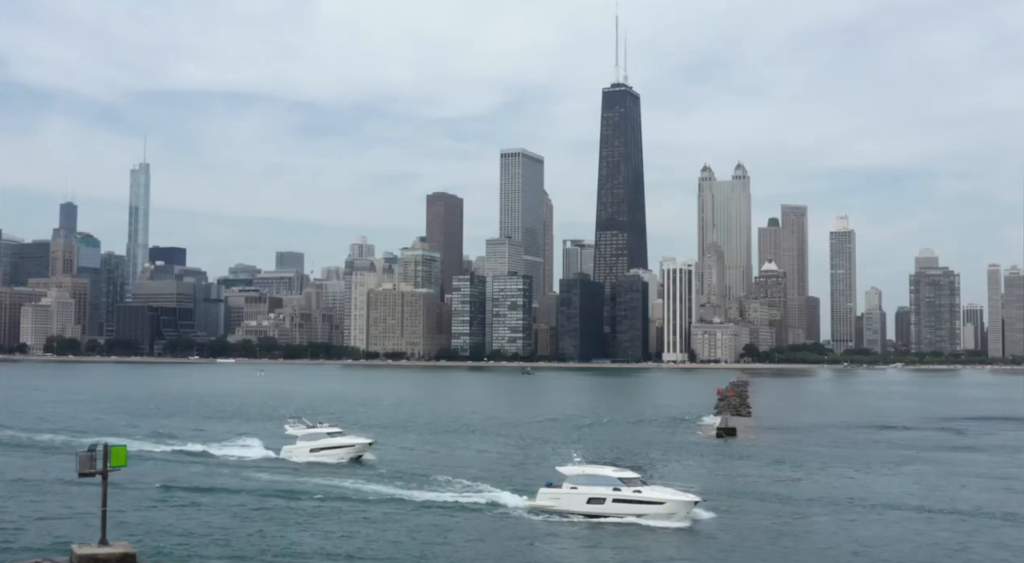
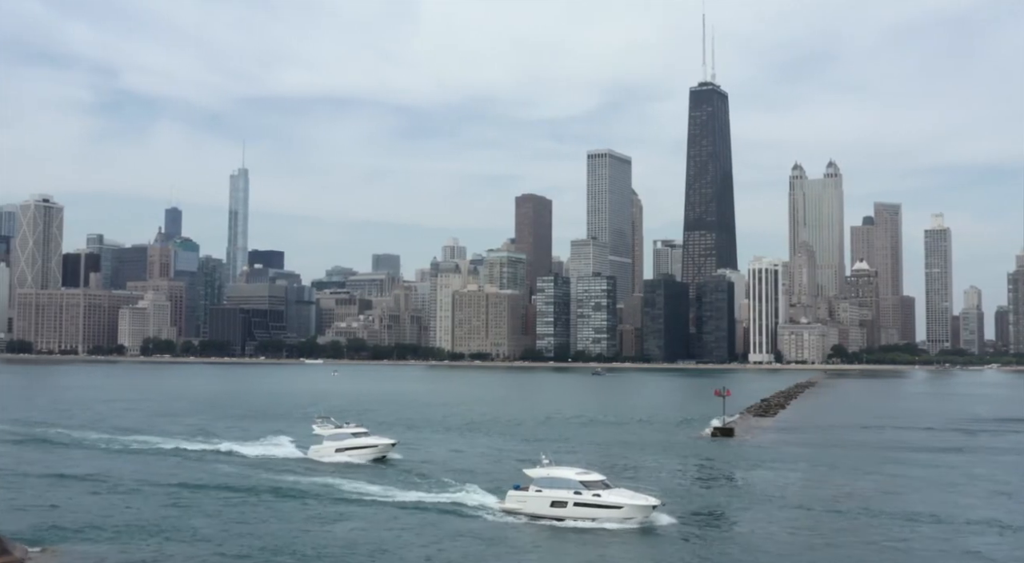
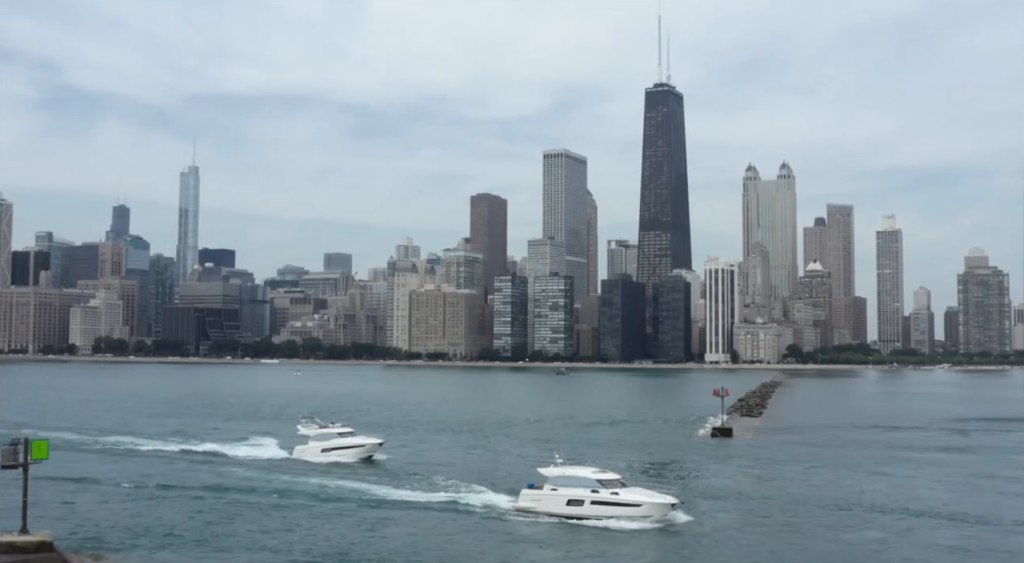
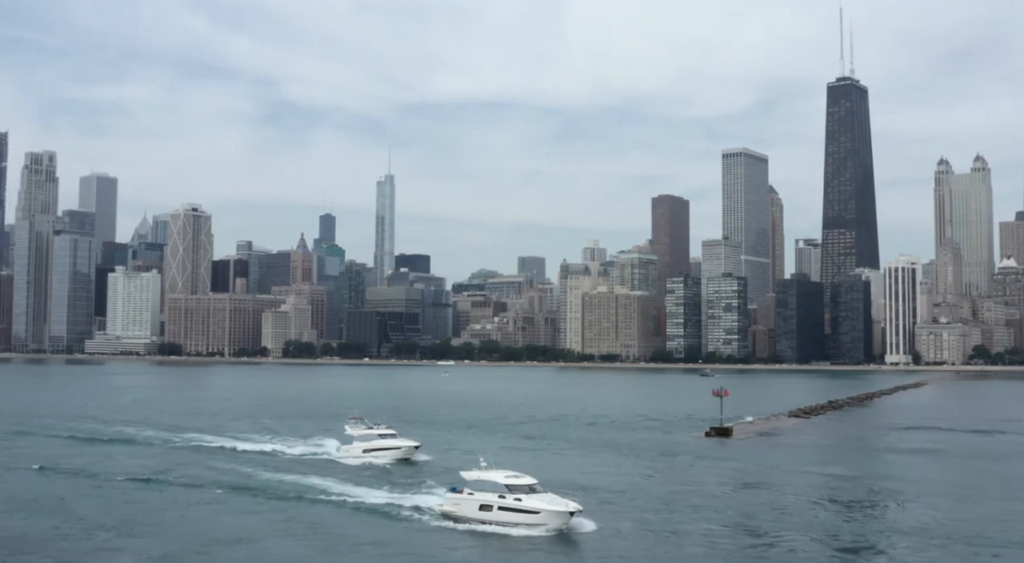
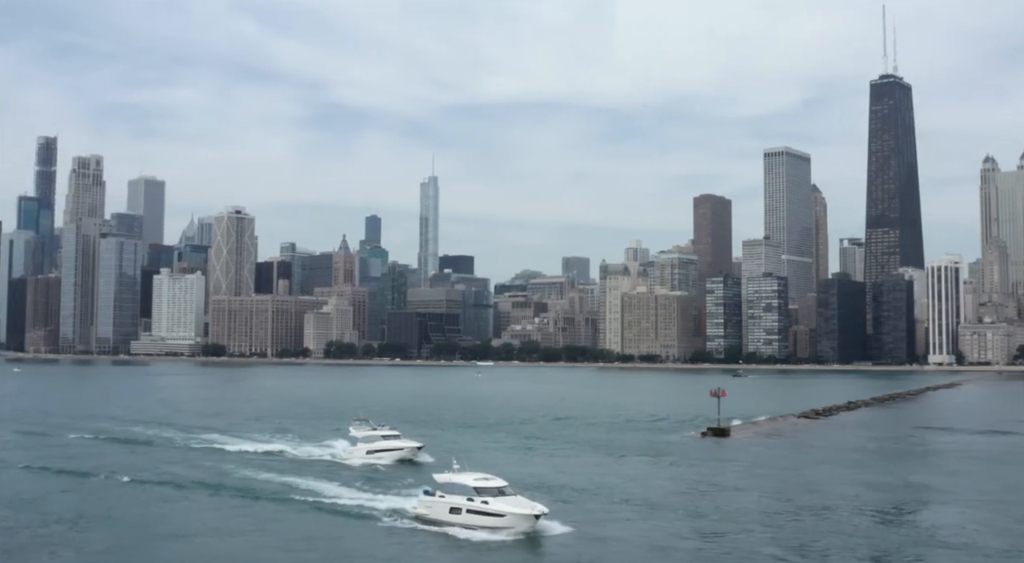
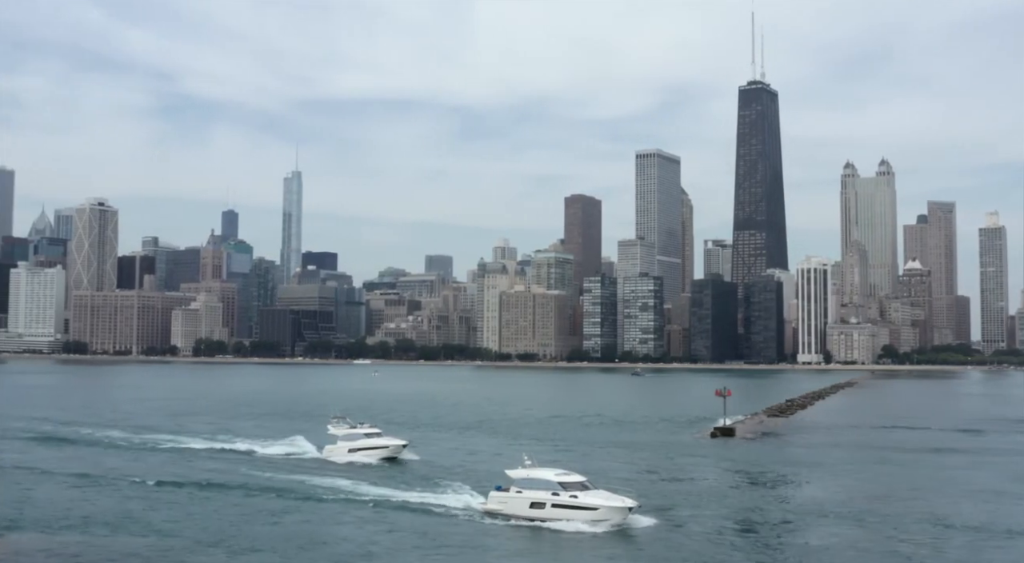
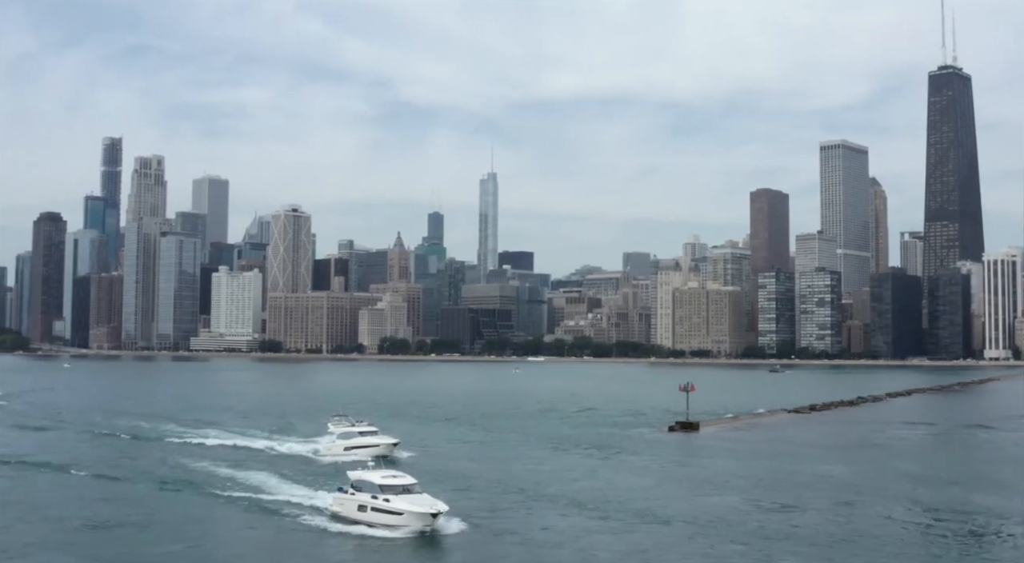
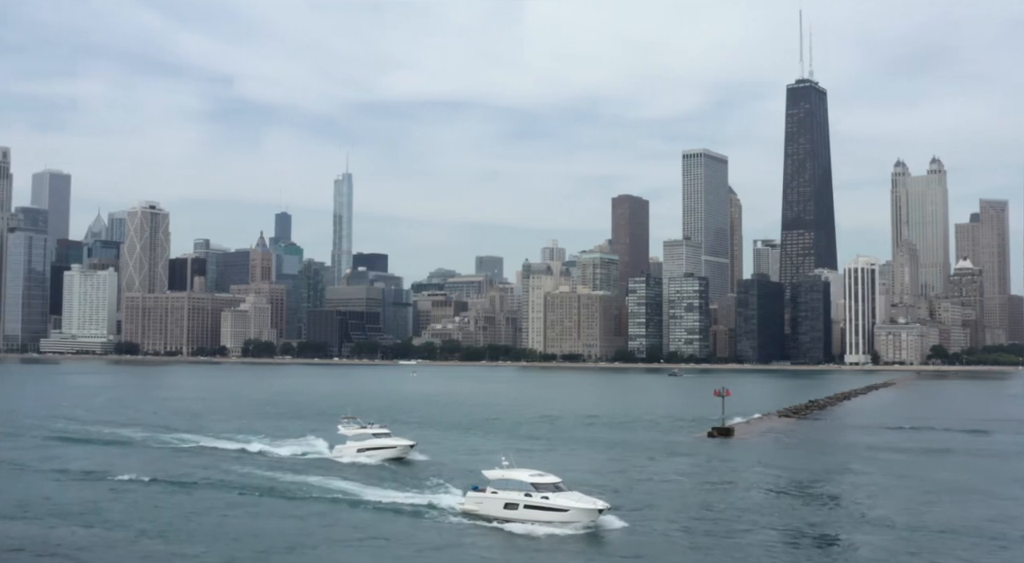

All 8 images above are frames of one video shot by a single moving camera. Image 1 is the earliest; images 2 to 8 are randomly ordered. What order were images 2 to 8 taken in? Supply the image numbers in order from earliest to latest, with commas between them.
3, 2, 6, 8, 4, 5, 7
